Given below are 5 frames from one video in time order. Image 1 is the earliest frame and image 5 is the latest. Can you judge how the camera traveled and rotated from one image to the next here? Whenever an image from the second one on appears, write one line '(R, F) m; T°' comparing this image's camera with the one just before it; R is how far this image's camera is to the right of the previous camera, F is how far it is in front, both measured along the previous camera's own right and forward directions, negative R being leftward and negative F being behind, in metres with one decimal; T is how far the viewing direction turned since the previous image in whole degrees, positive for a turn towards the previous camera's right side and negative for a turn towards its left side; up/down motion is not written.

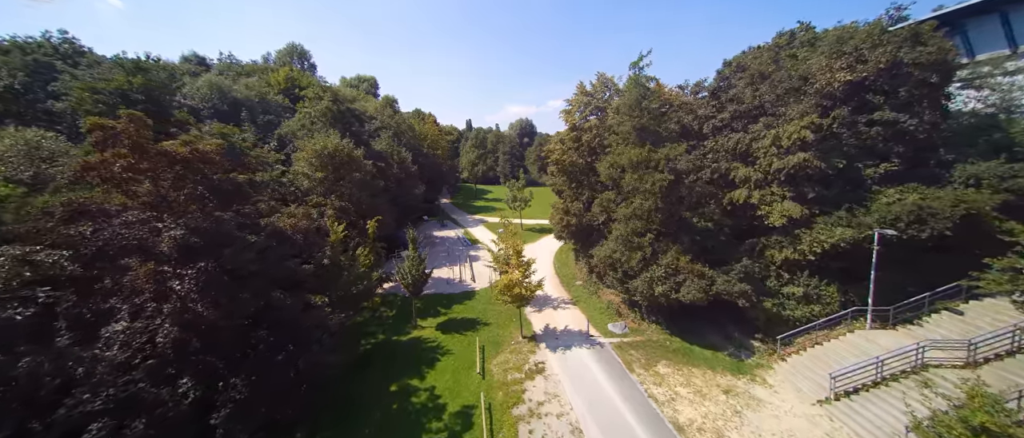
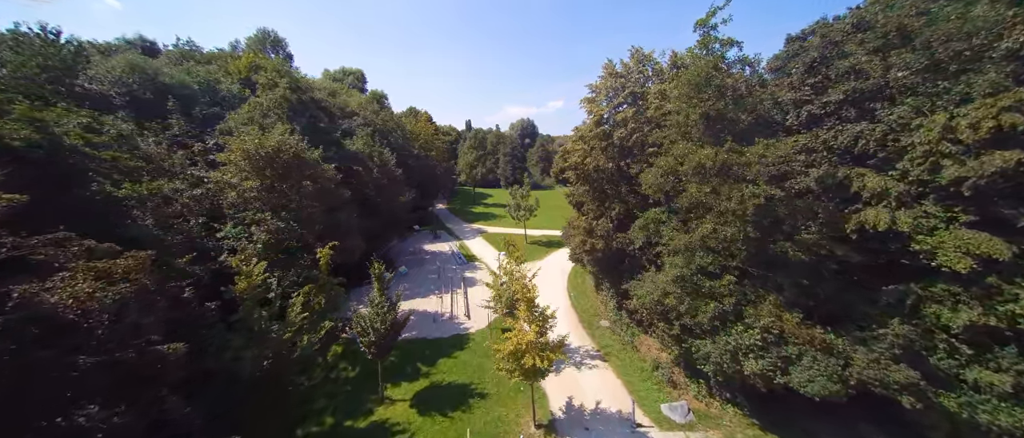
(-0.3, +6.7) m; 0°
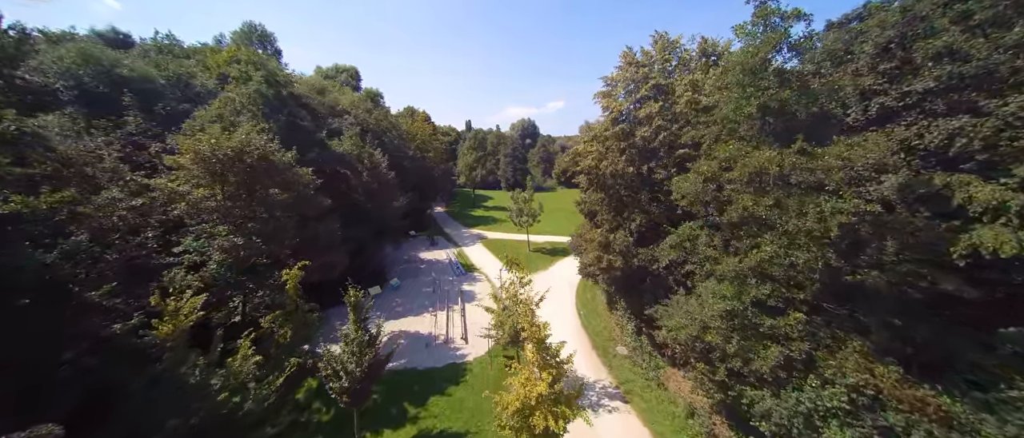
(-0.2, +2.8) m; 0°
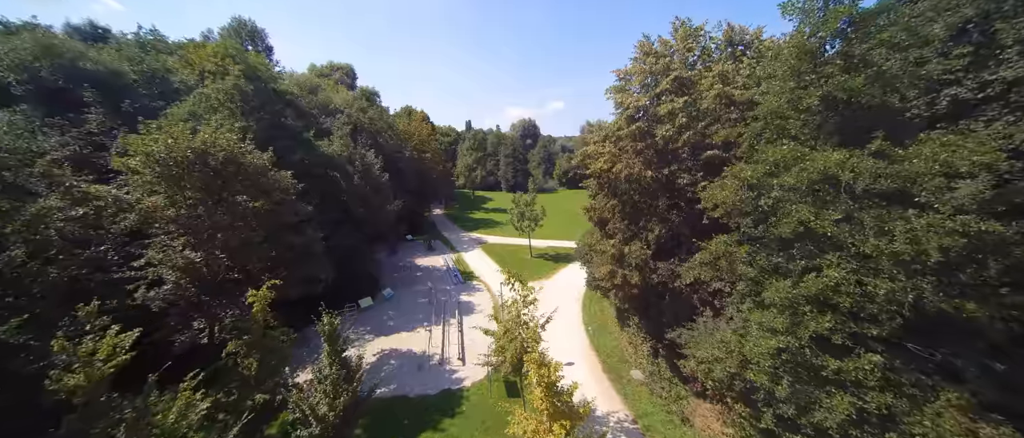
(-0.1, +2.0) m; 0°
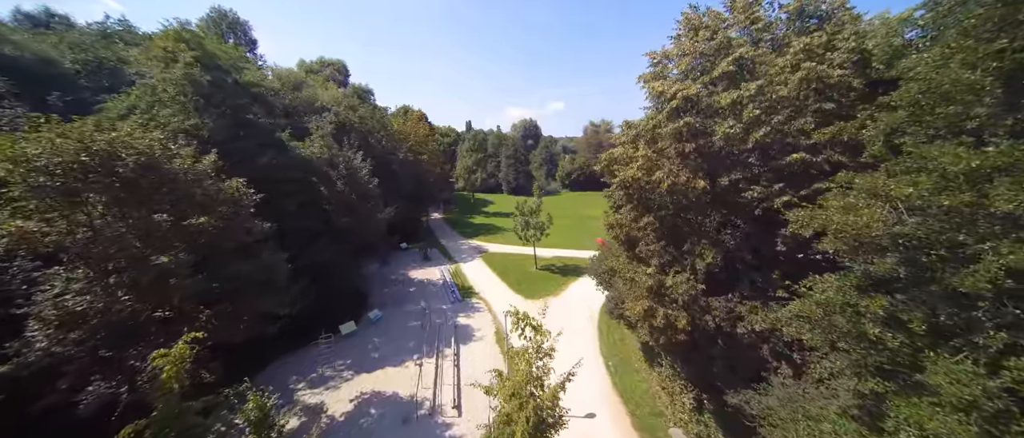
(-0.3, +3.5) m; 0°
